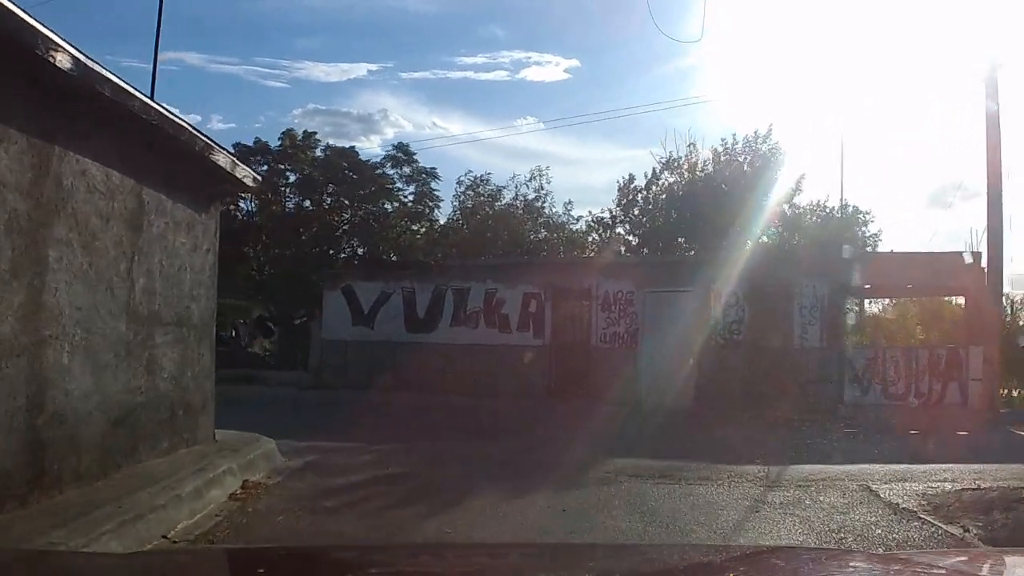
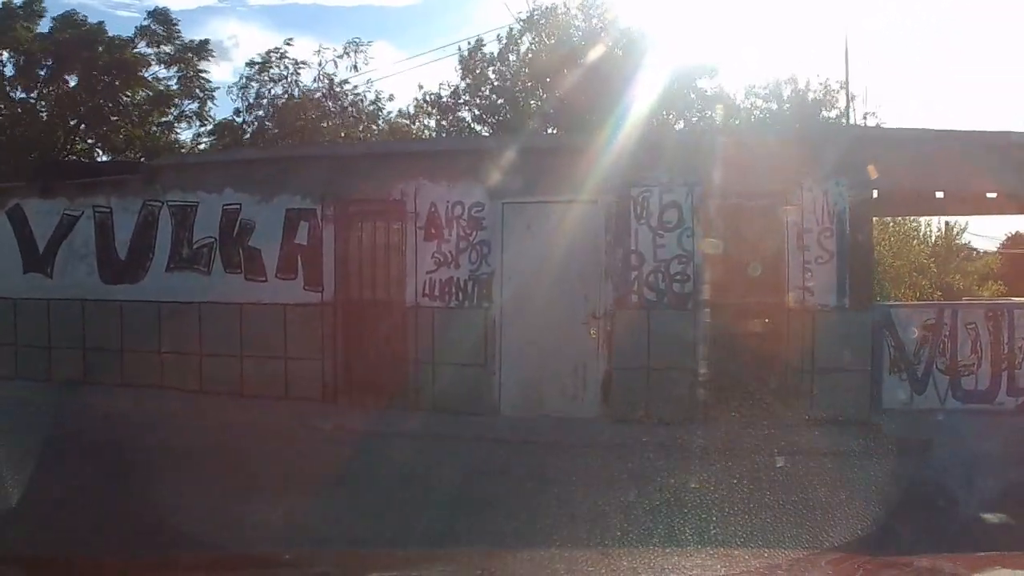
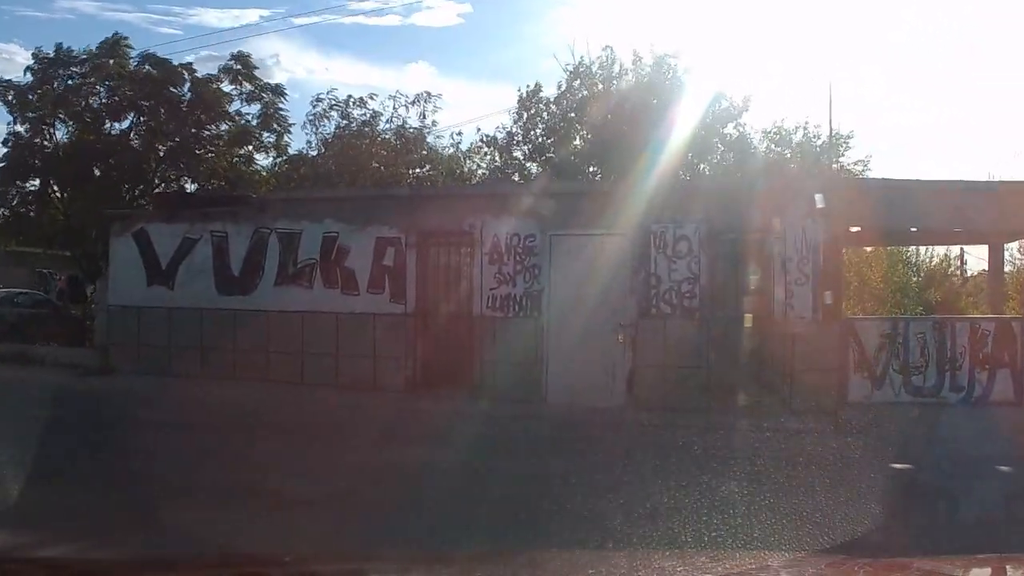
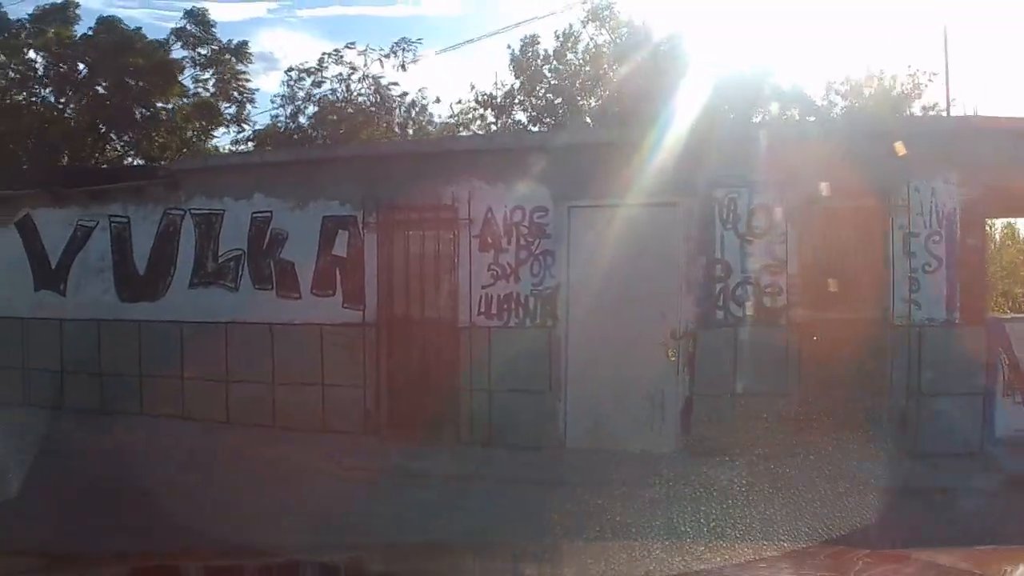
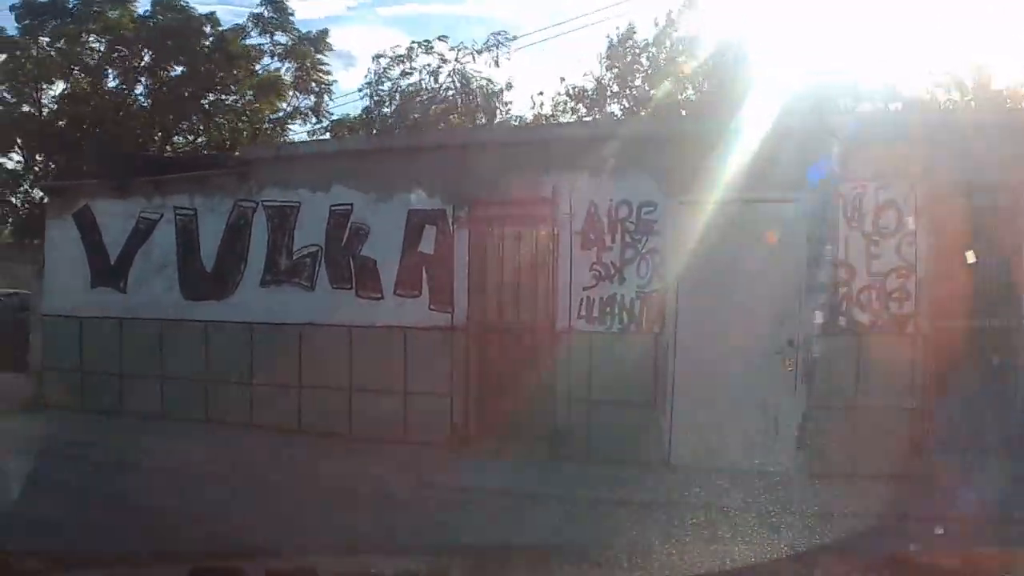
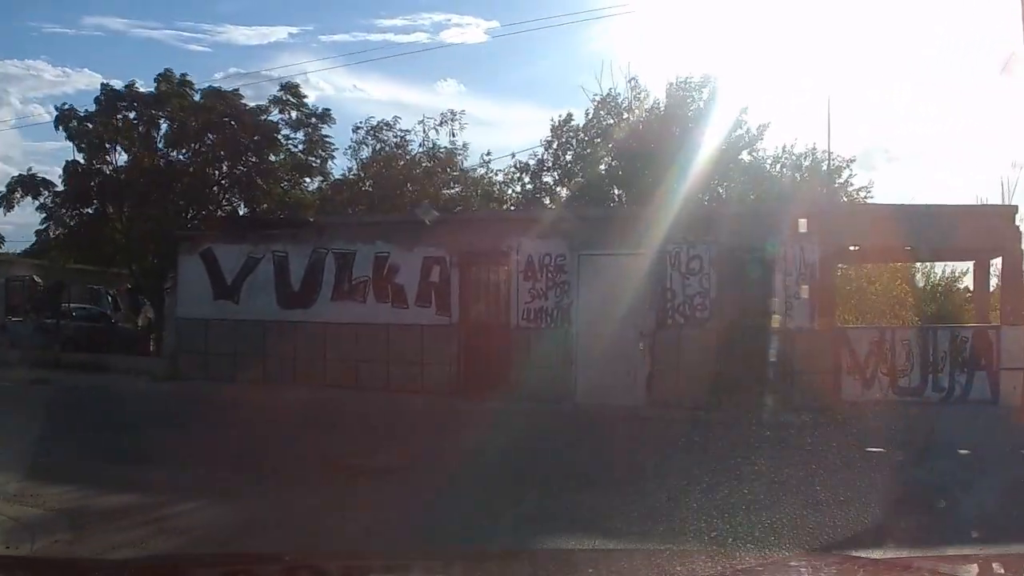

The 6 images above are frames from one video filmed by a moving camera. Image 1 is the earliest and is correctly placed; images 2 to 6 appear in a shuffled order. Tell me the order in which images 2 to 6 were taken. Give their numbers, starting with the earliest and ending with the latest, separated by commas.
6, 3, 2, 4, 5
